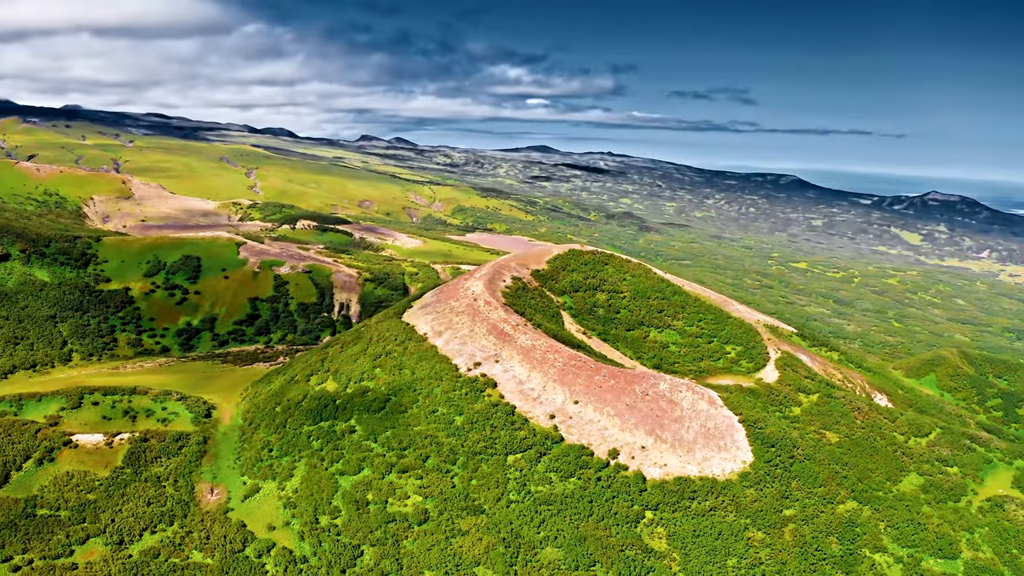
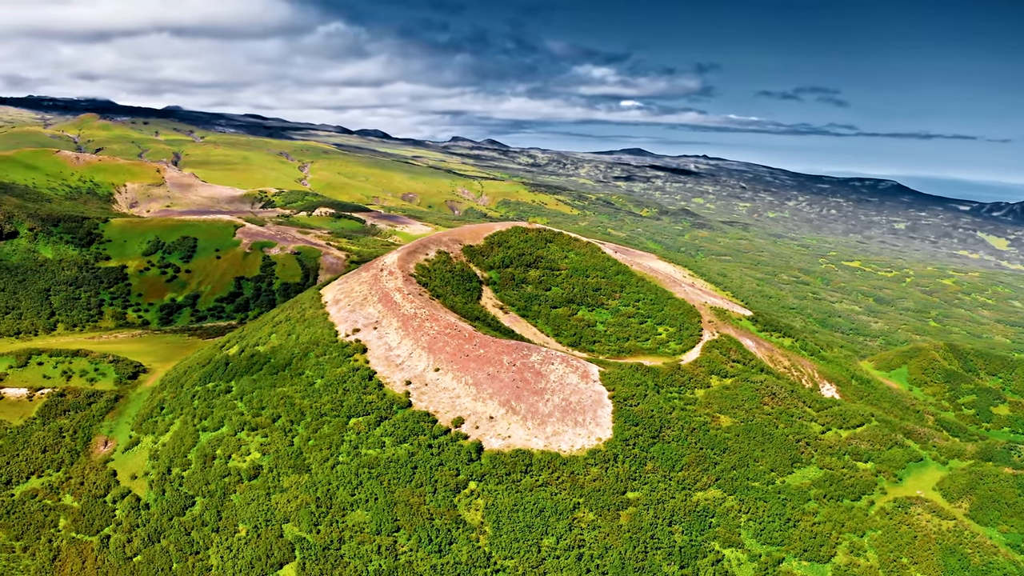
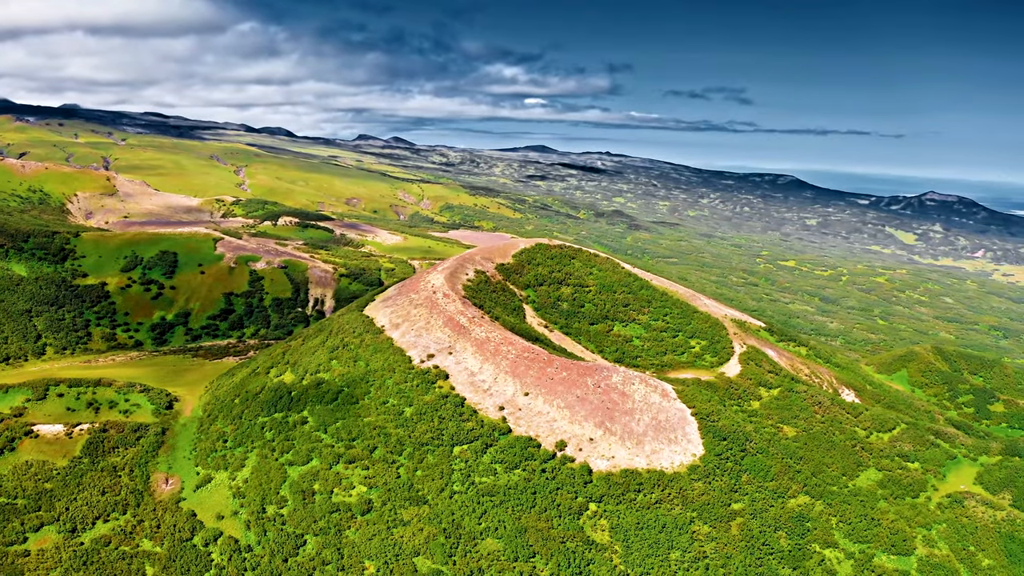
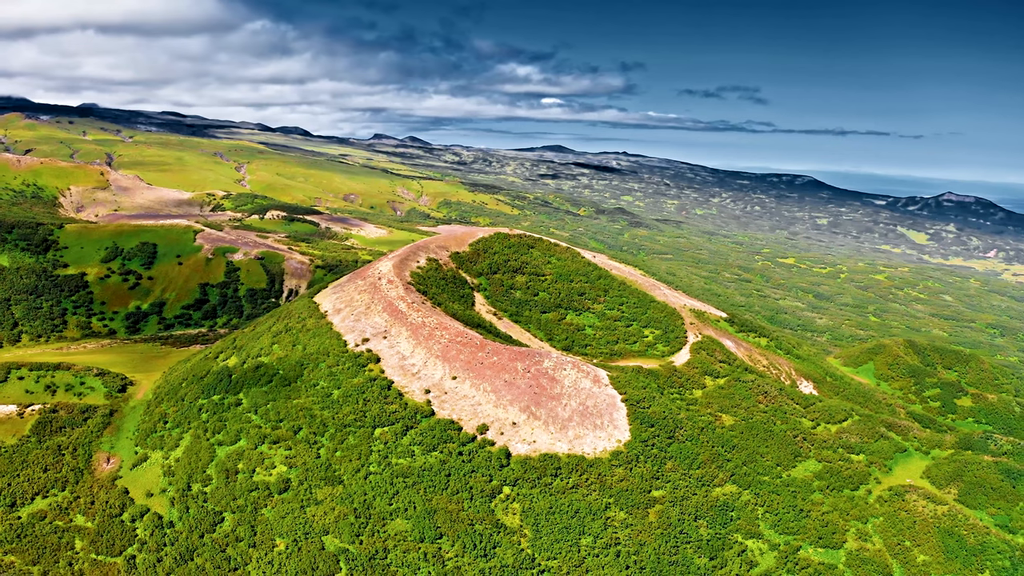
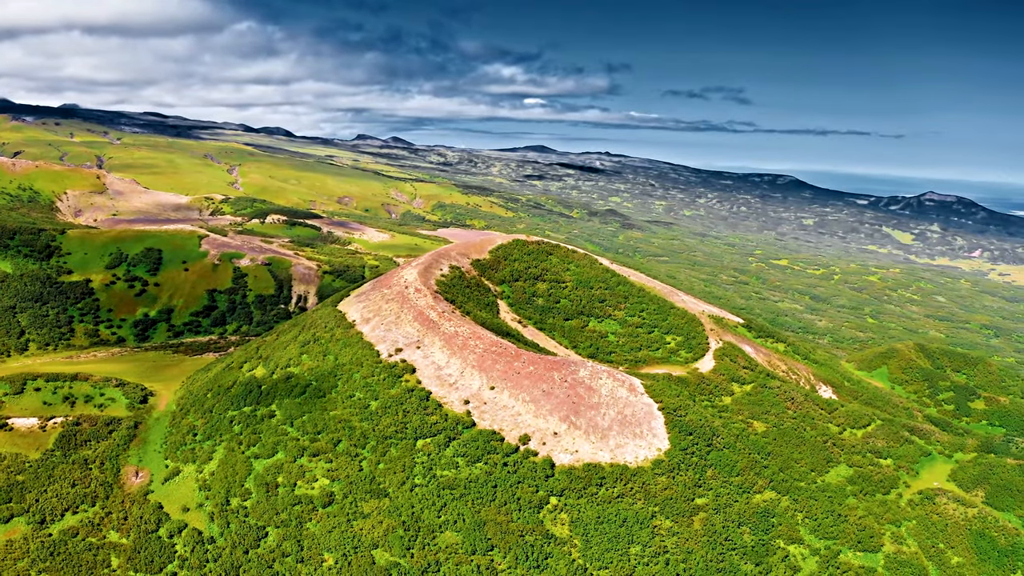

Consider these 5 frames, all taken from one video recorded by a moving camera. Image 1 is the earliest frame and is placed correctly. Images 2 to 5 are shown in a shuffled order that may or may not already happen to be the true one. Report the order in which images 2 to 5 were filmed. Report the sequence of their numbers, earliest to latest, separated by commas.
3, 5, 4, 2
